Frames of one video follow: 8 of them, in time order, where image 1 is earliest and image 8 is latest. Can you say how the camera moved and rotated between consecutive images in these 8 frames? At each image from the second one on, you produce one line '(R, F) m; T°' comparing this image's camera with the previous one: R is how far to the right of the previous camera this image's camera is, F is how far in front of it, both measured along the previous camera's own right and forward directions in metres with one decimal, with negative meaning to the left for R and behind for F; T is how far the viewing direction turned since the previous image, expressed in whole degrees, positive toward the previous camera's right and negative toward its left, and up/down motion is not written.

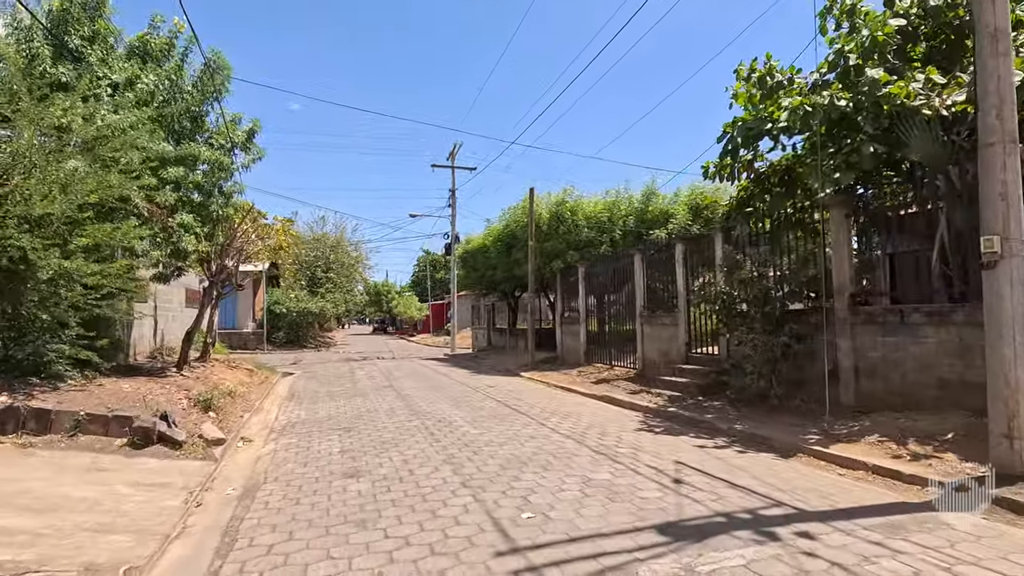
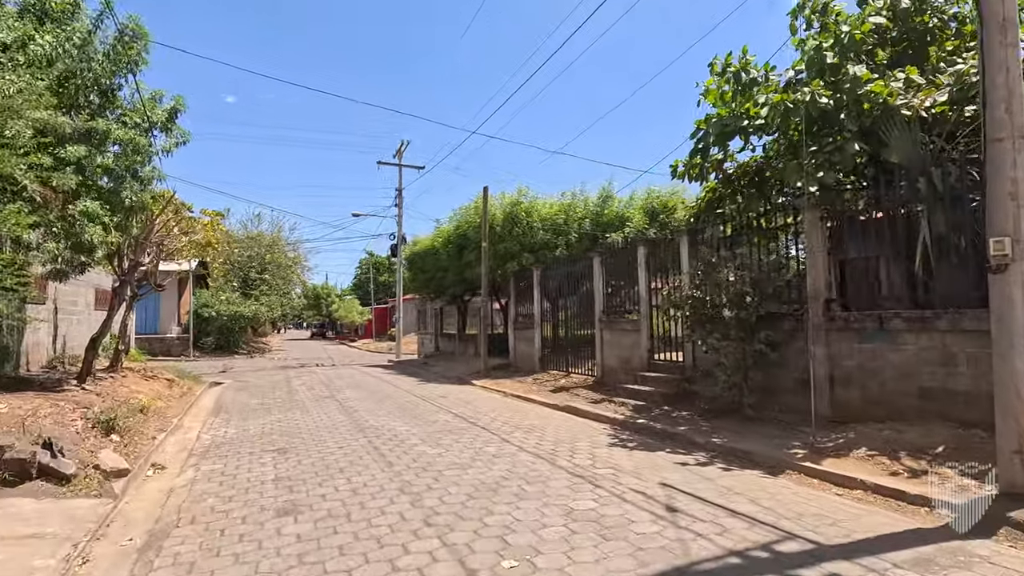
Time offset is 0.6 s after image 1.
(-0.3, +0.9) m; +6°
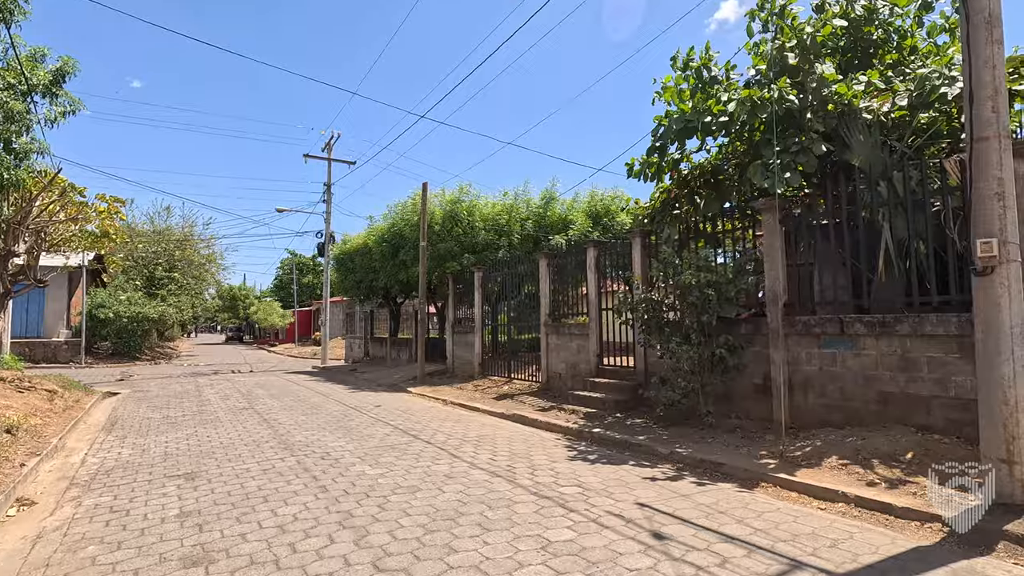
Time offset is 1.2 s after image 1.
(-0.3, +0.8) m; +8°
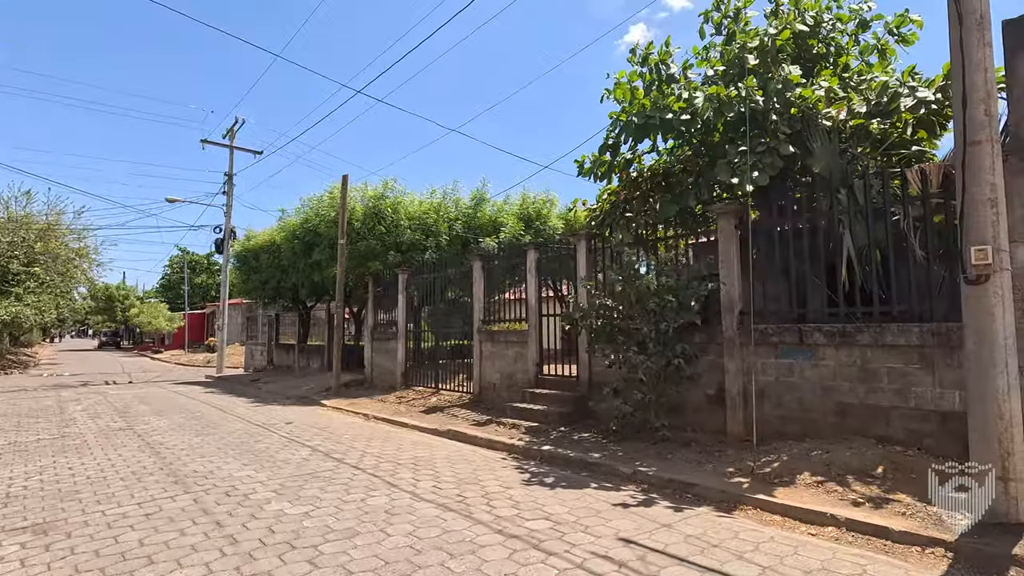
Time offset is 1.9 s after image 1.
(-0.5, +0.9) m; +9°
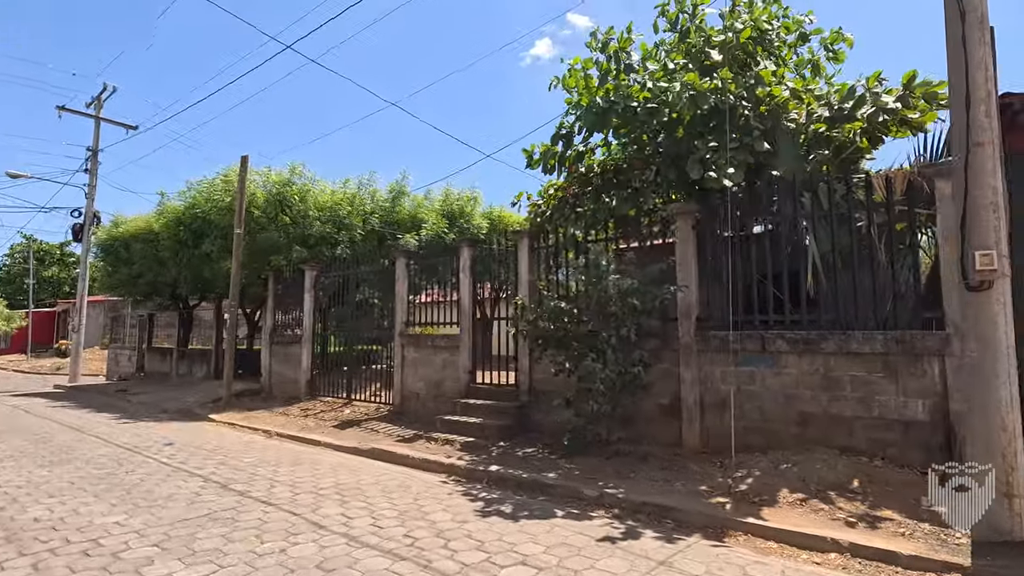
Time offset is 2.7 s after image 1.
(-0.6, +1.0) m; +11°
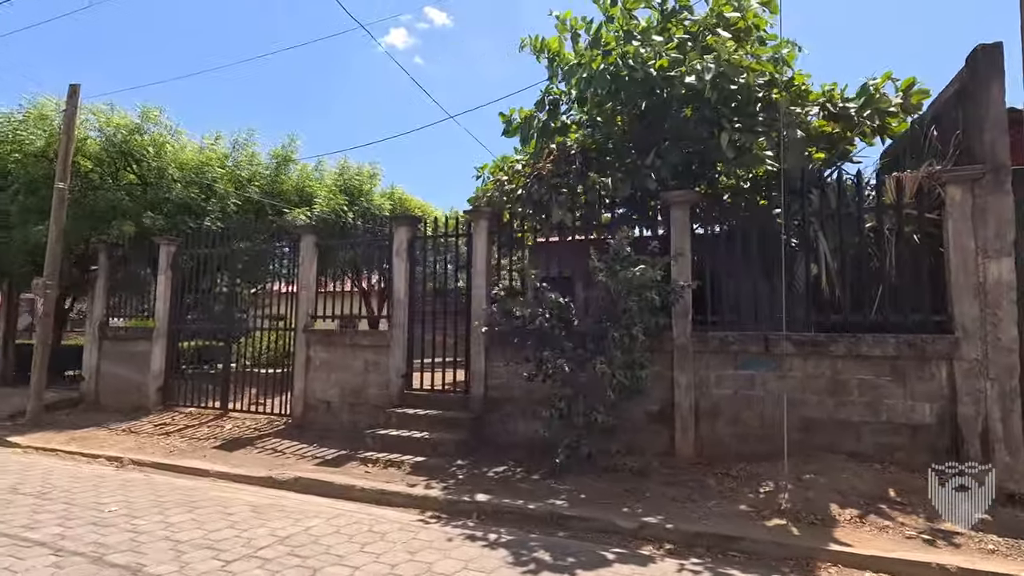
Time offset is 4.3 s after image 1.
(-1.7, +1.6) m; +17°
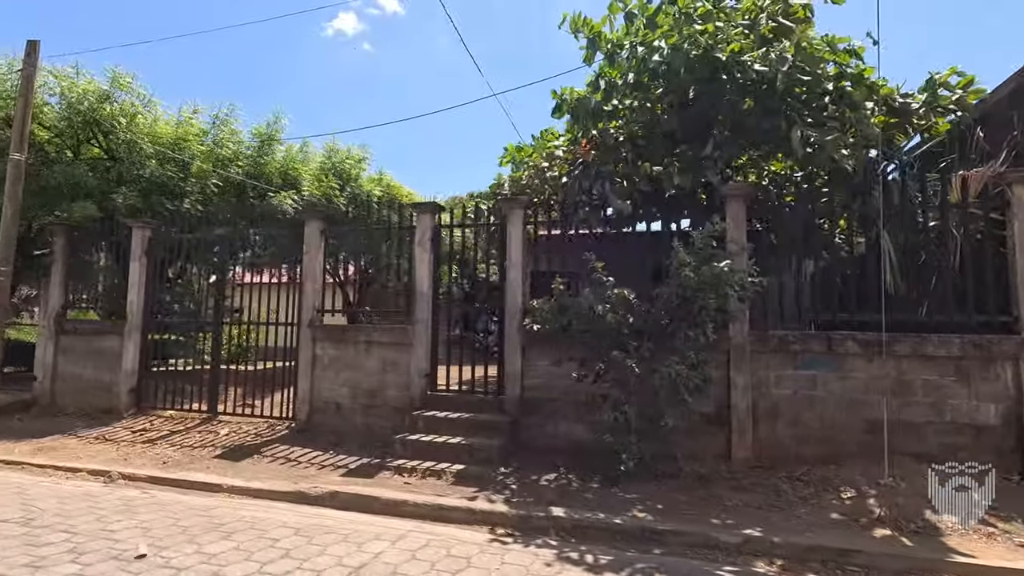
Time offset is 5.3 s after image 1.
(-1.3, +0.6) m; +6°
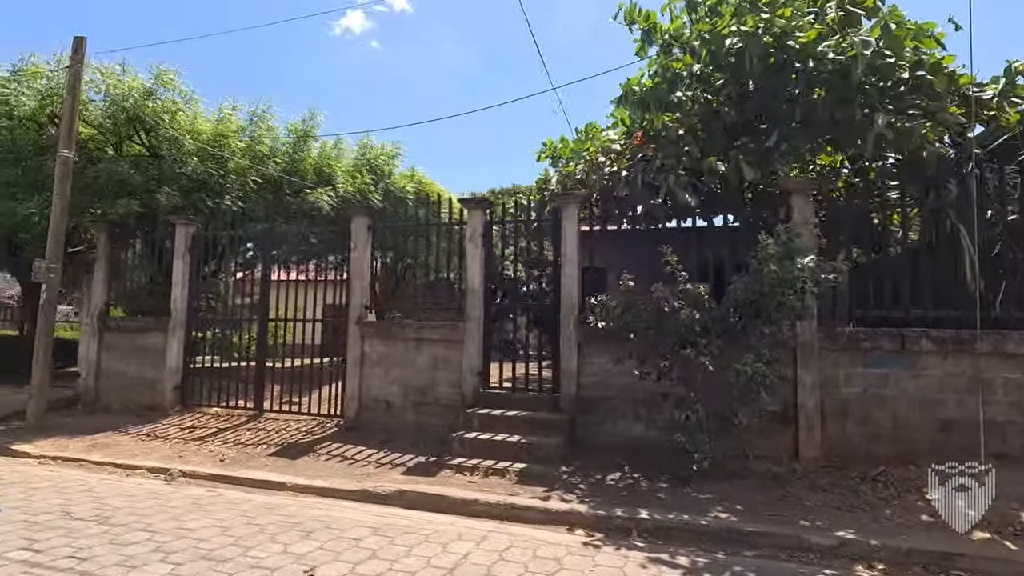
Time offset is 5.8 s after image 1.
(-0.7, +0.1) m; -1°
